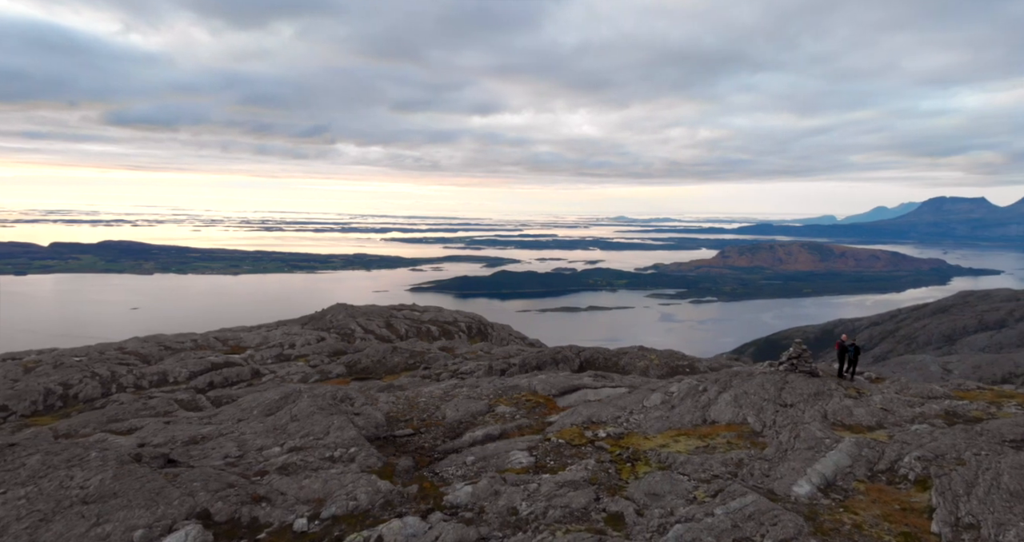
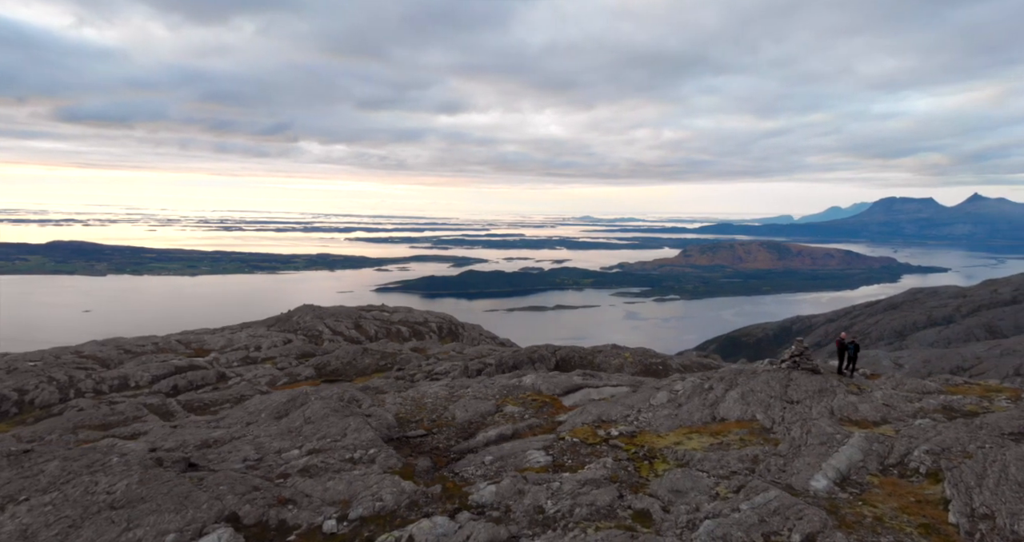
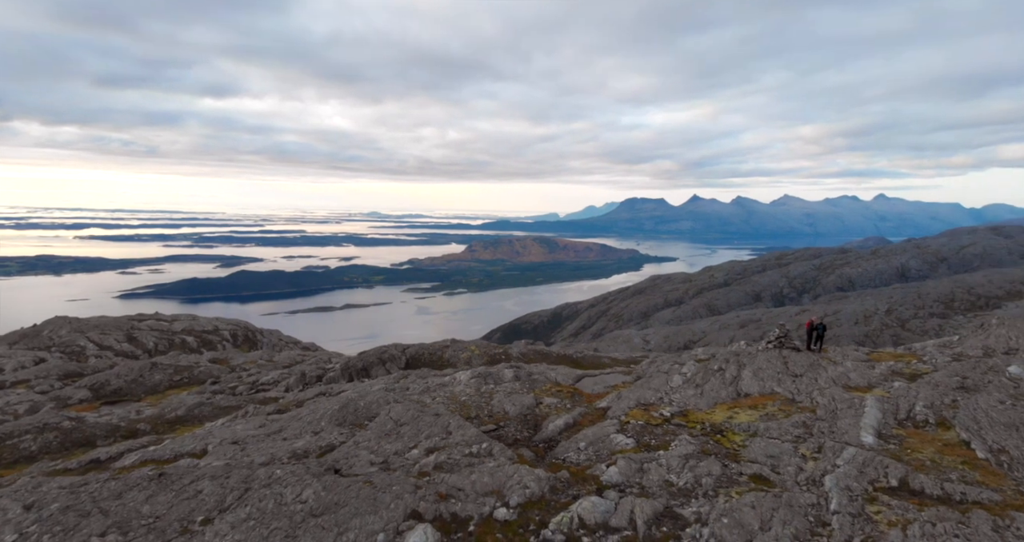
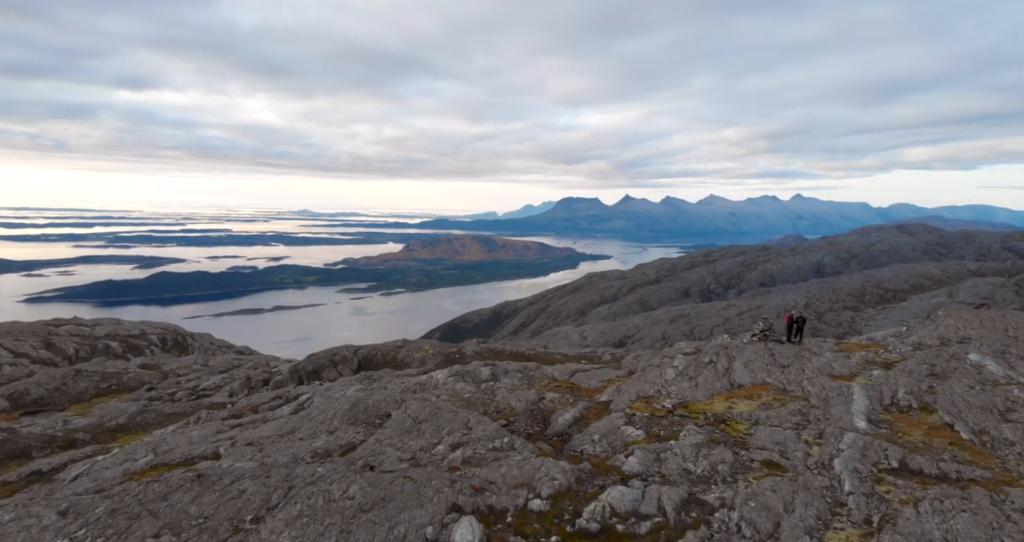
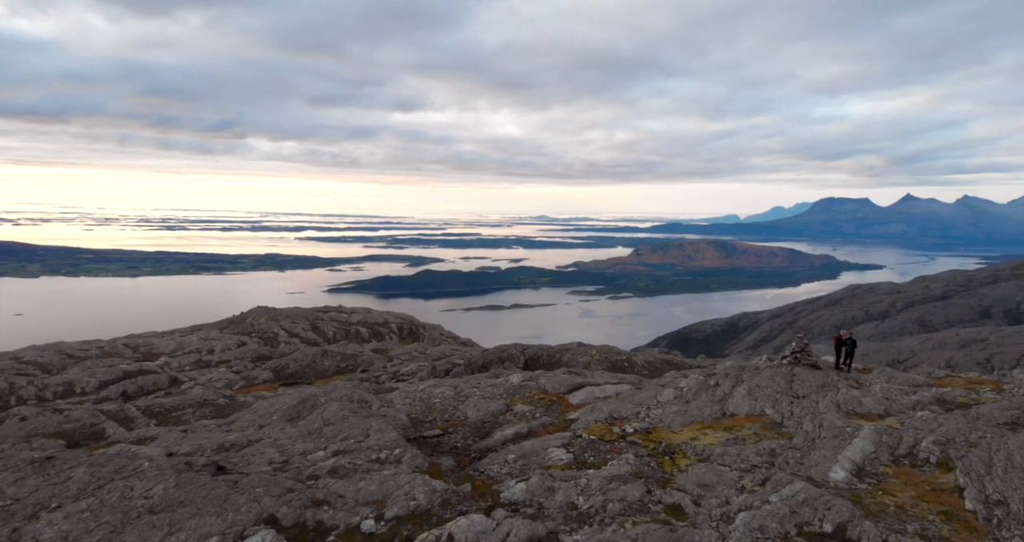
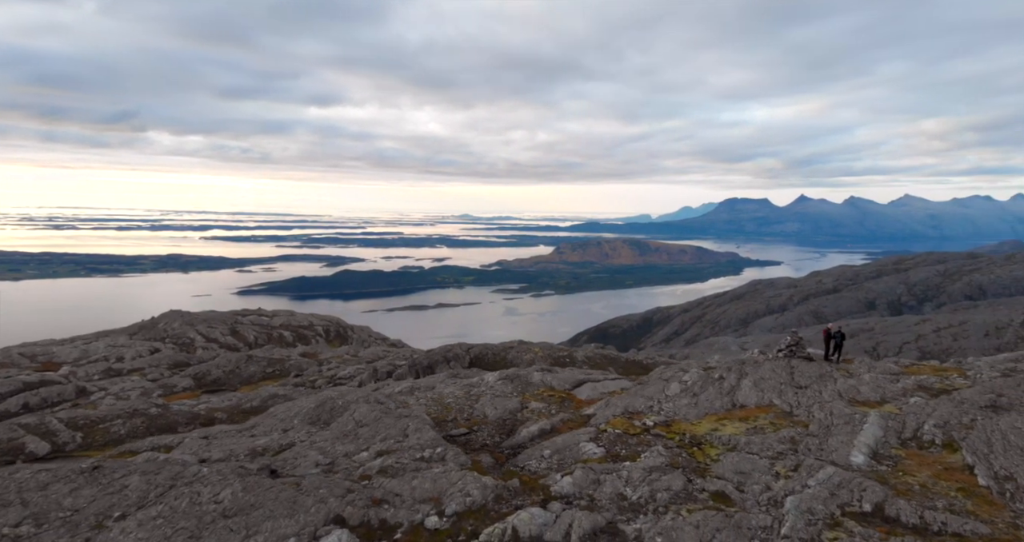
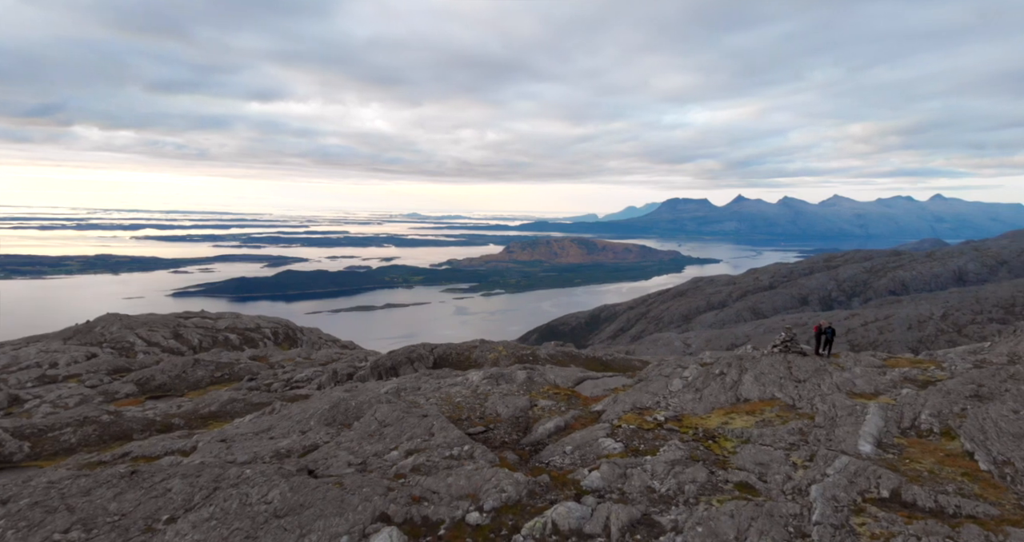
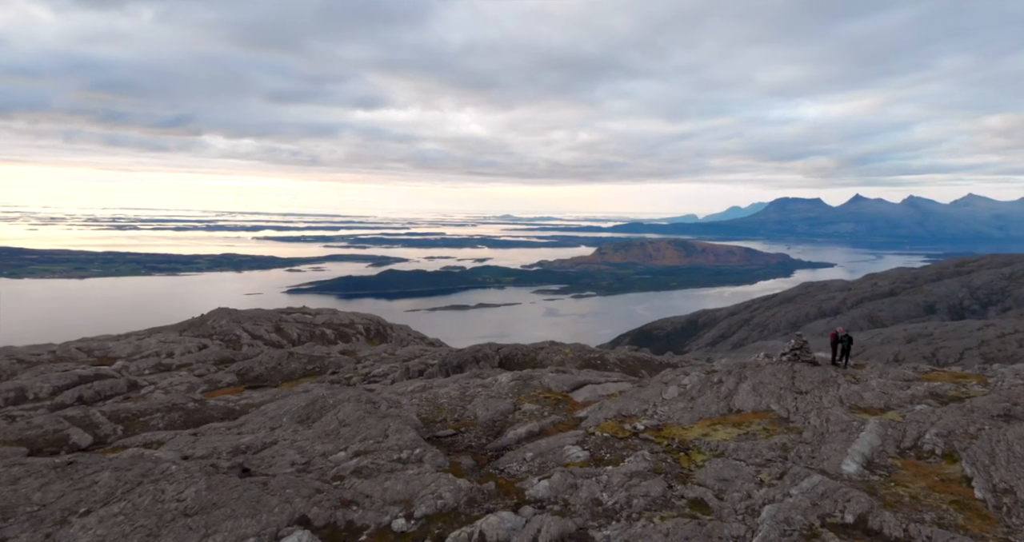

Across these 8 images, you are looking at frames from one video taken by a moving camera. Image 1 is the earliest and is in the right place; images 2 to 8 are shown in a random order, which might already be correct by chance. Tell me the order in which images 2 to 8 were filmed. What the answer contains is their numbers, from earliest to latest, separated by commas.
2, 5, 8, 6, 7, 3, 4
